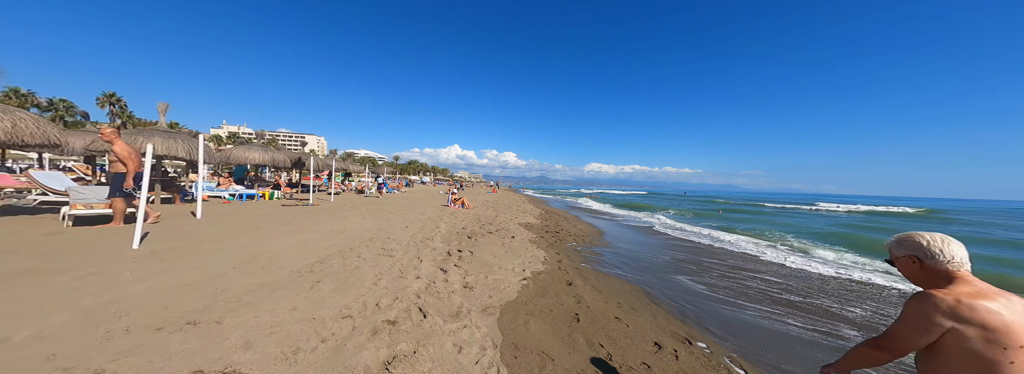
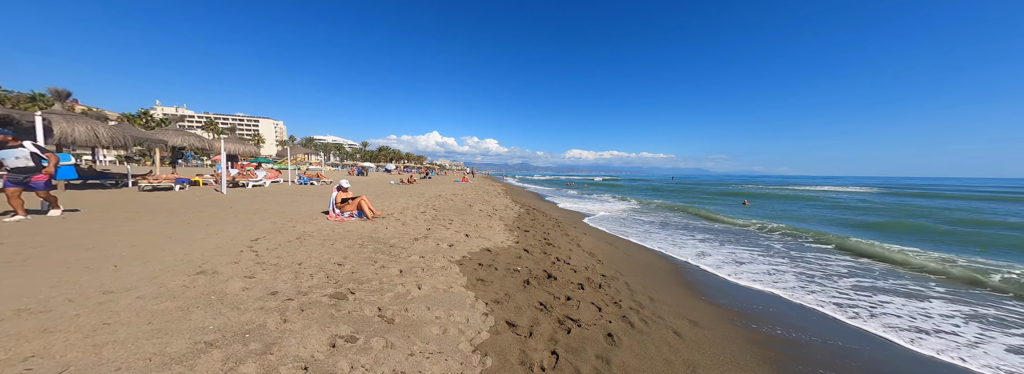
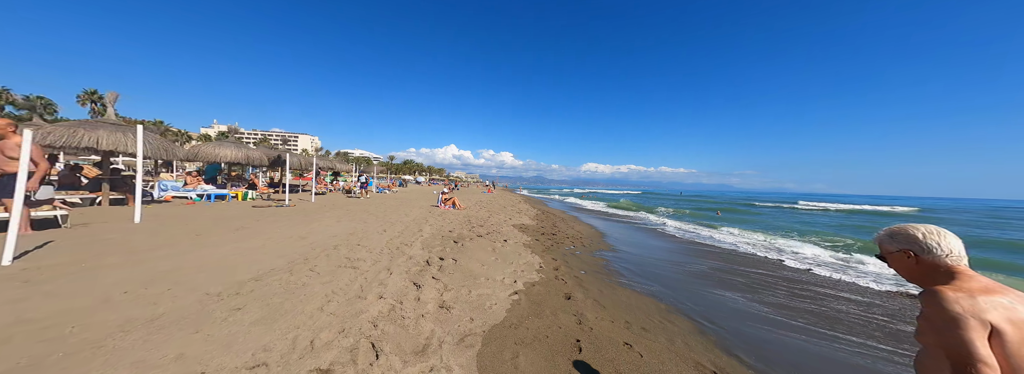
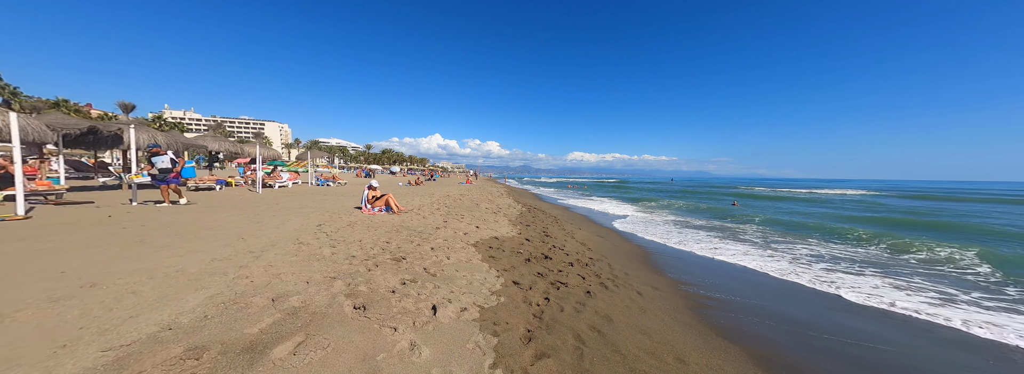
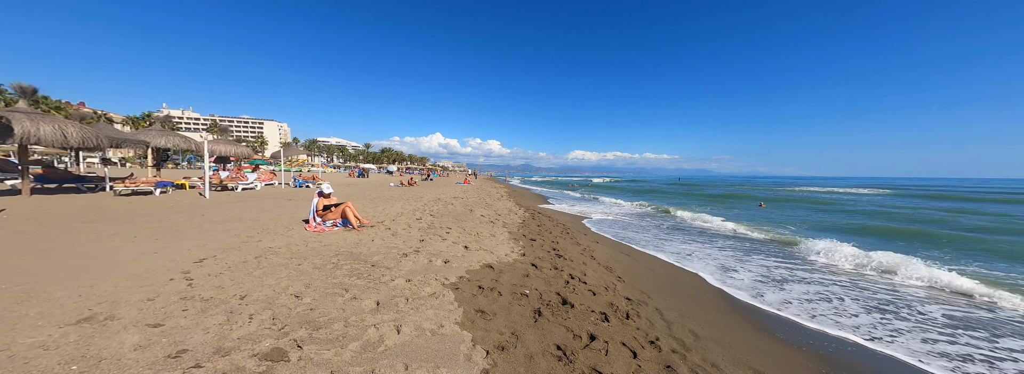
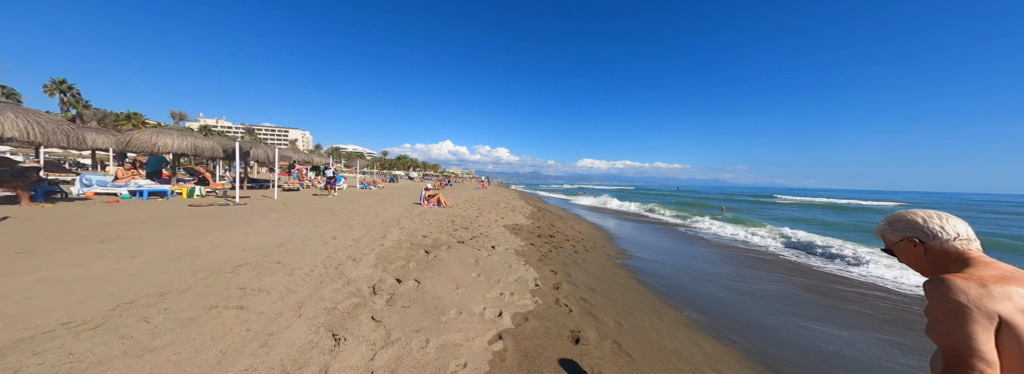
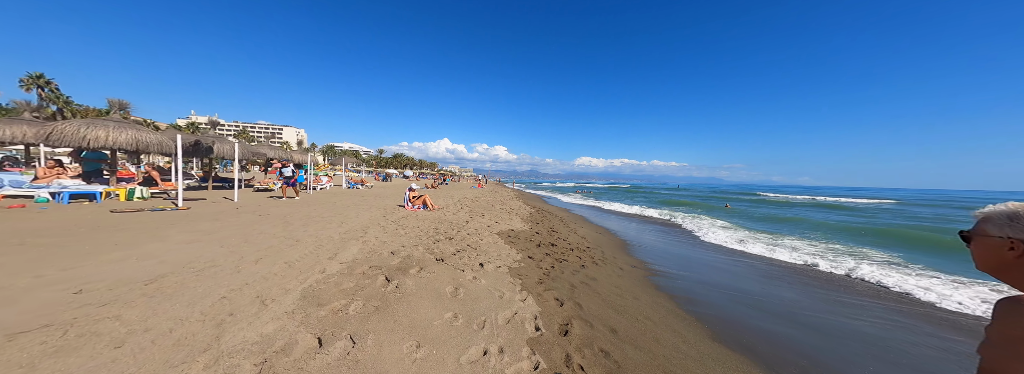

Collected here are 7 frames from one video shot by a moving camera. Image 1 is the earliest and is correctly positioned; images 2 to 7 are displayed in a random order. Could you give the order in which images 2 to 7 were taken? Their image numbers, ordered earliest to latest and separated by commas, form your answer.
3, 6, 7, 4, 2, 5
